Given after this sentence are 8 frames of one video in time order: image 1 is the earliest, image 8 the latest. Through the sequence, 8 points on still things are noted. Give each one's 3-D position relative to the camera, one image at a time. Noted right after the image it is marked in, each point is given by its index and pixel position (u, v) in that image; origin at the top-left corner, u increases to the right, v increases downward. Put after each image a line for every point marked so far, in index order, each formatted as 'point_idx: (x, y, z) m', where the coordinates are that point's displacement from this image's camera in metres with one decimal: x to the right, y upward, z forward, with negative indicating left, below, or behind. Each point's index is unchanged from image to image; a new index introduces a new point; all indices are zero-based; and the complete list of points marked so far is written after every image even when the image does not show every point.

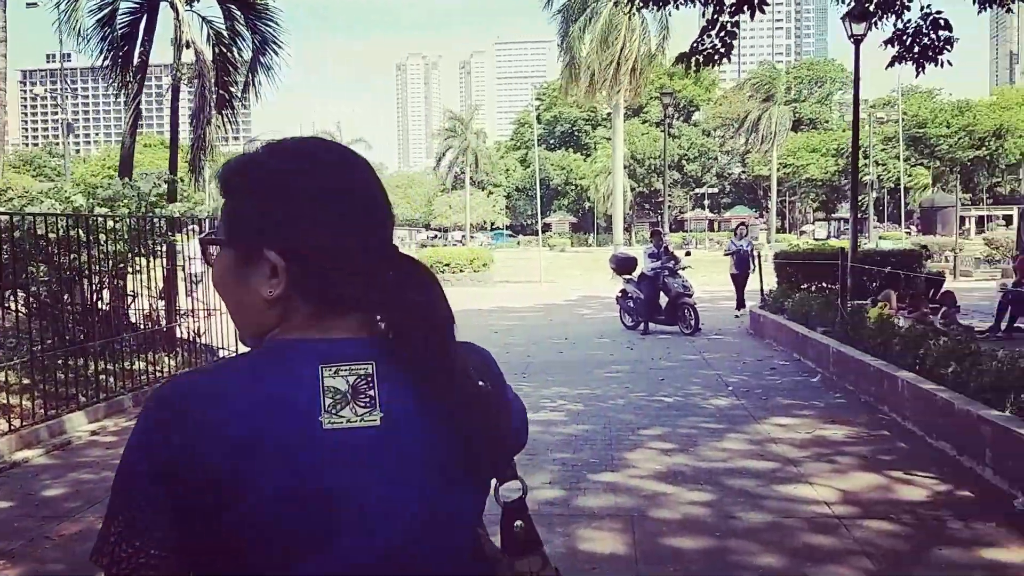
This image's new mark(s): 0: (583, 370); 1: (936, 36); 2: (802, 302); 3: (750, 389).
0: (+0.8, -0.9, +9.9) m
1: (+4.7, +2.8, +9.9) m
2: (+3.7, -0.2, +11.4) m
3: (+2.3, -1.0, +8.5) m
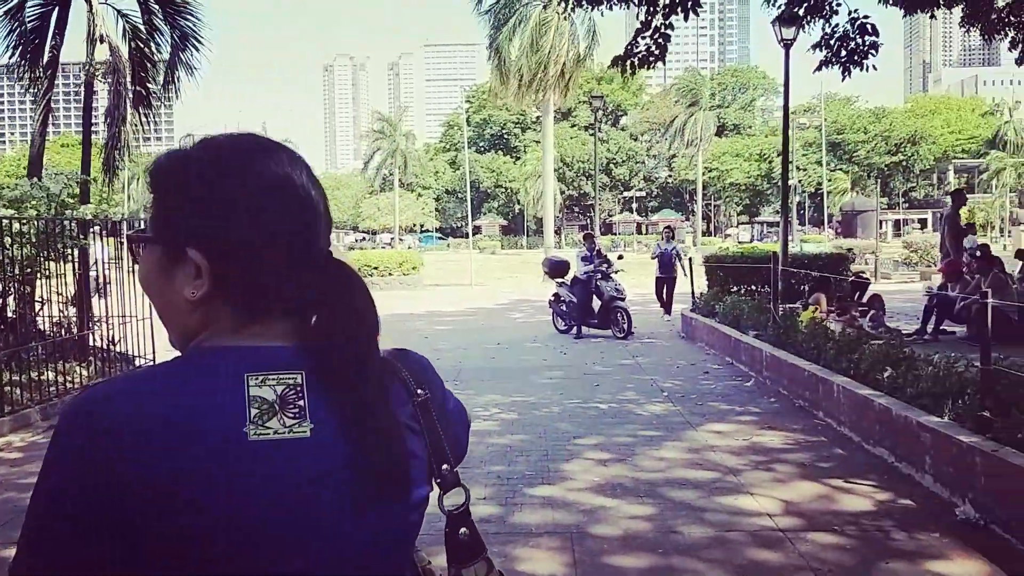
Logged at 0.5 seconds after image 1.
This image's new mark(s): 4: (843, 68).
0: (0.0, -1.0, +9.7) m
1: (+3.9, +2.8, +10.0) m
2: (+2.8, -0.2, +11.4) m
3: (+1.6, -1.0, +8.4) m
4: (+3.8, +2.6, +10.3) m
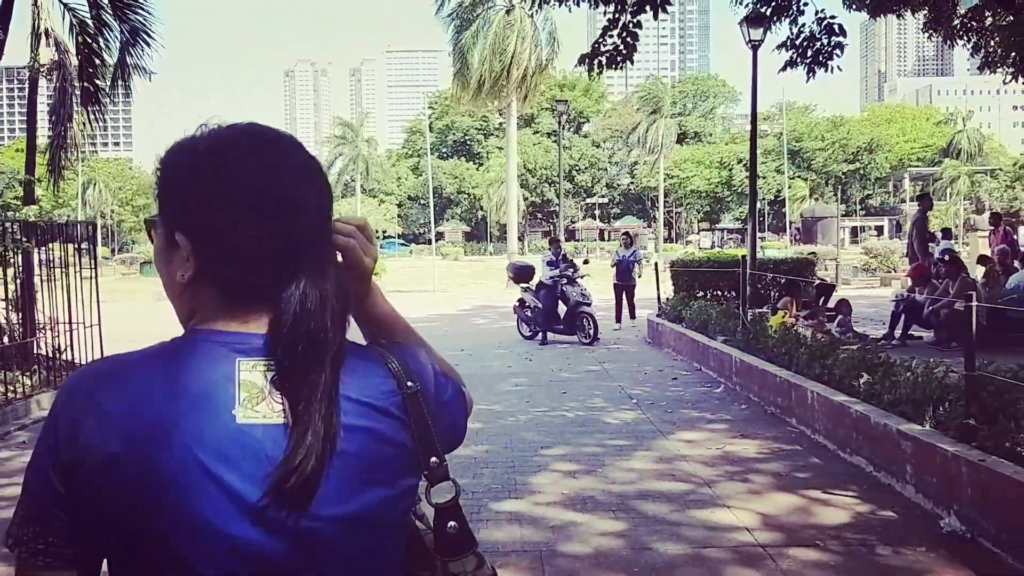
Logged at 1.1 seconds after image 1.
0: (-0.3, -1.0, +9.4) m
1: (+3.5, +2.8, +9.9) m
2: (+2.4, -0.3, +11.2) m
3: (+1.3, -1.0, +8.2) m
4: (+3.4, +2.5, +10.2) m
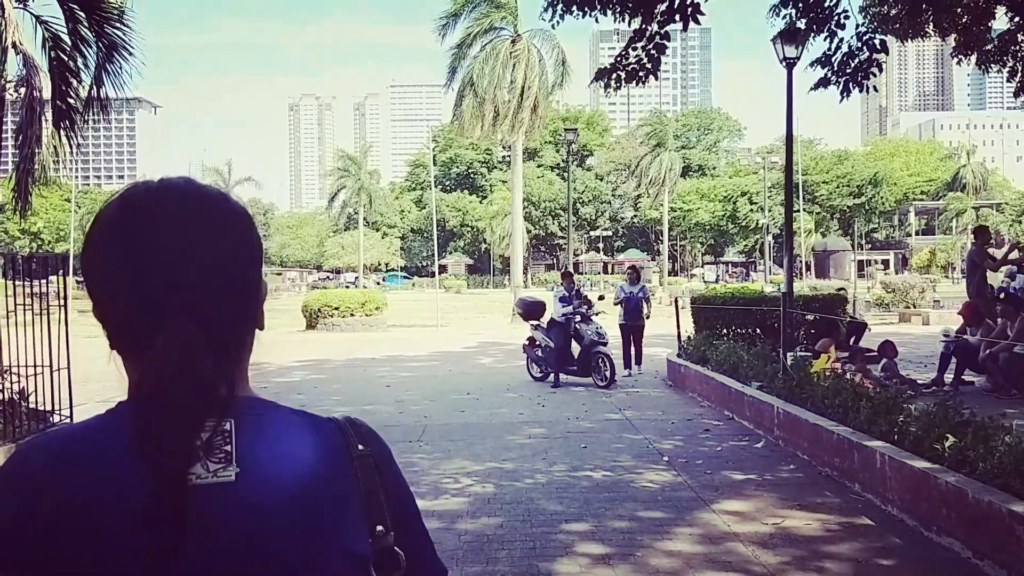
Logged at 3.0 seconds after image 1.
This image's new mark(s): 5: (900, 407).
0: (-0.2, -1.4, +8.4) m
1: (+3.6, +2.4, +9.1) m
2: (+2.5, -0.7, +10.3) m
3: (+1.4, -1.4, +7.2) m
4: (+3.5, +2.1, +9.3) m
5: (+2.7, -0.8, +6.2) m
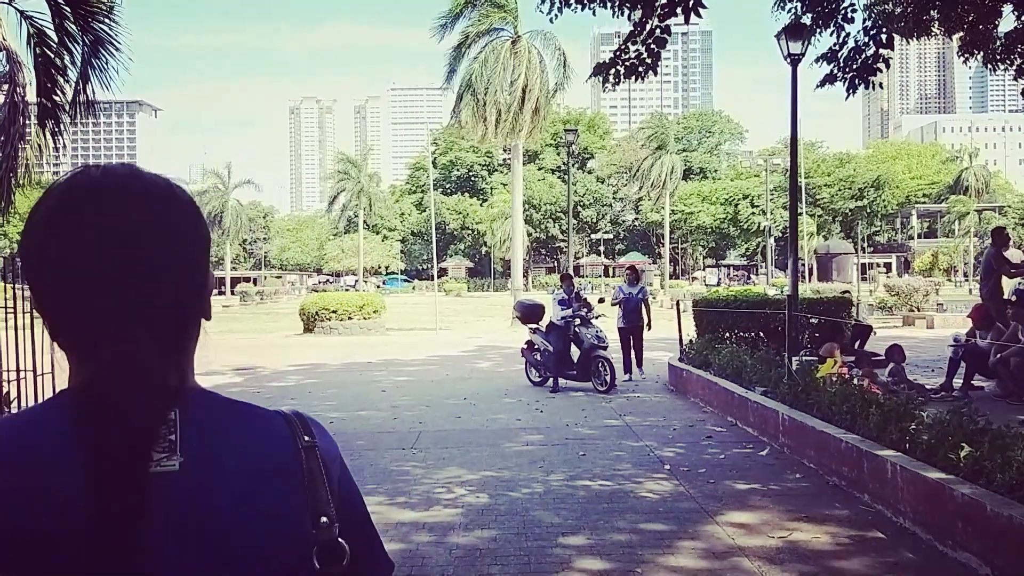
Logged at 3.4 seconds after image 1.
0: (-0.3, -1.4, +8.2) m
1: (+3.6, +2.3, +8.8) m
2: (+2.5, -0.8, +10.0) m
3: (+1.4, -1.4, +7.0) m
4: (+3.5, +2.1, +9.1) m
5: (+2.7, -0.8, +6.0) m
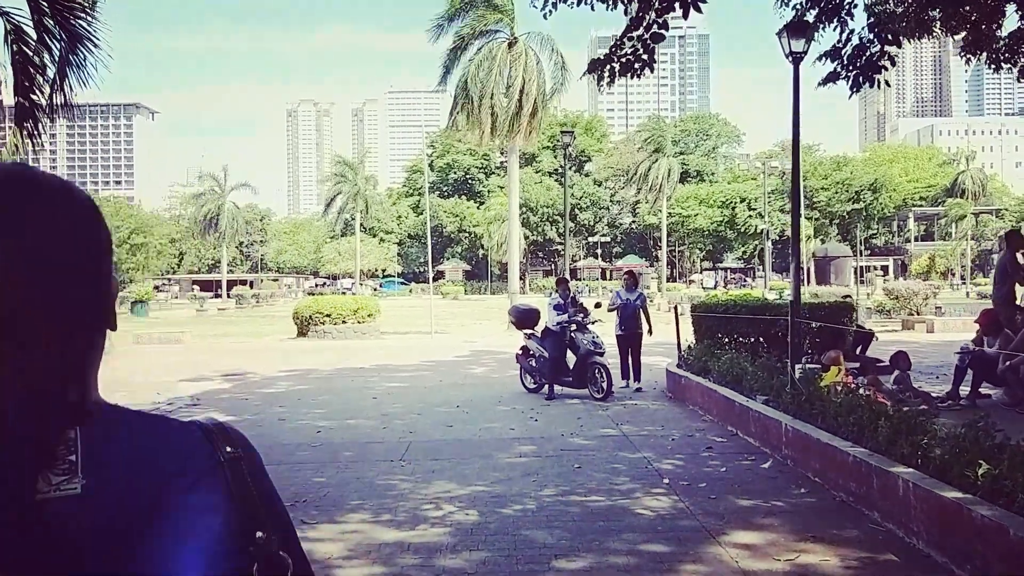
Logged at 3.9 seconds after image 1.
0: (-0.3, -1.5, +7.9) m
1: (+3.5, +2.3, +8.6) m
2: (+2.4, -0.8, +9.7) m
3: (+1.3, -1.4, +6.7) m
4: (+3.4, +2.0, +8.8) m
5: (+2.6, -0.9, +5.7) m
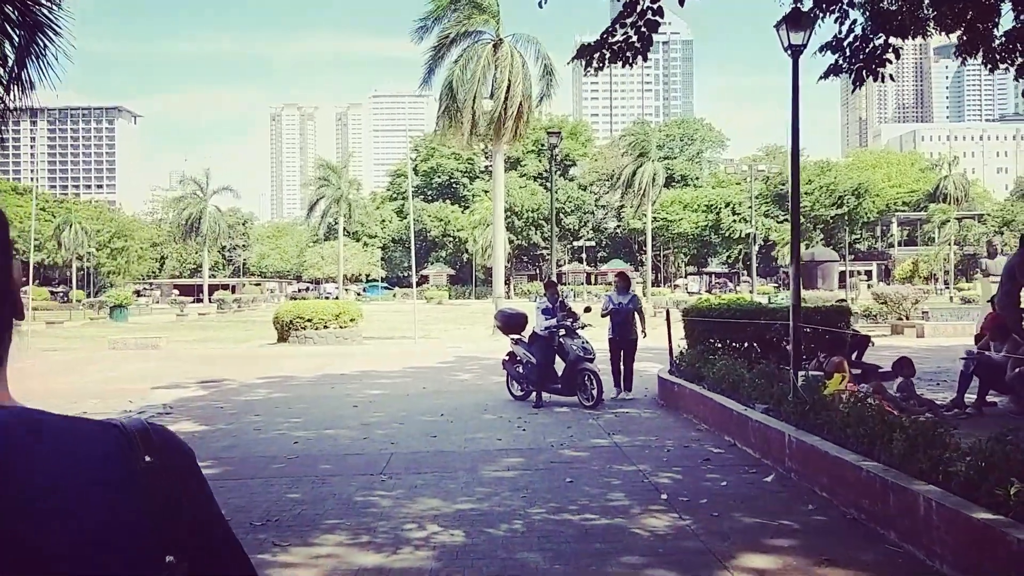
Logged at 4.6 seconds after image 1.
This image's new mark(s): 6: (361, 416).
0: (-0.4, -1.5, +7.4) m
1: (+3.4, +2.2, +8.2) m
2: (+2.2, -0.9, +9.3) m
3: (+1.3, -1.5, +6.3) m
4: (+3.3, +2.0, +8.5) m
5: (+2.6, -0.9, +5.3) m
6: (-1.8, -1.5, +10.6) m
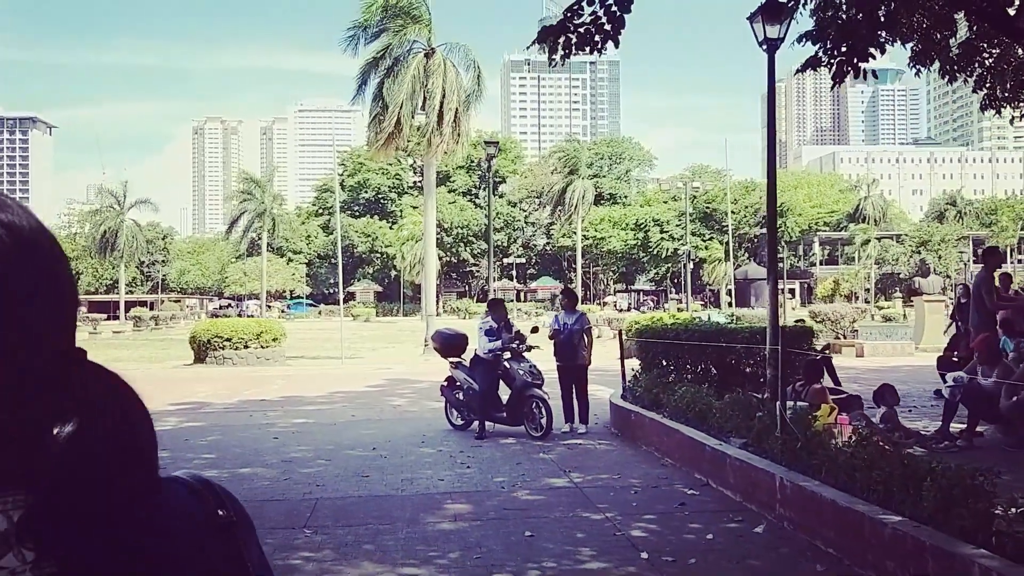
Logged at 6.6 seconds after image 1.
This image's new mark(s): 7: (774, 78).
0: (-0.8, -1.6, +6.3) m
1: (+3.0, +2.1, +7.5) m
2: (+1.7, -1.0, +8.5) m
3: (+1.0, -1.6, +5.3) m
4: (+2.8, +1.8, +7.7) m
5: (+2.3, -1.0, +4.5) m
6: (-2.4, -1.7, +9.4) m
7: (+2.2, +1.7, +7.4) m
